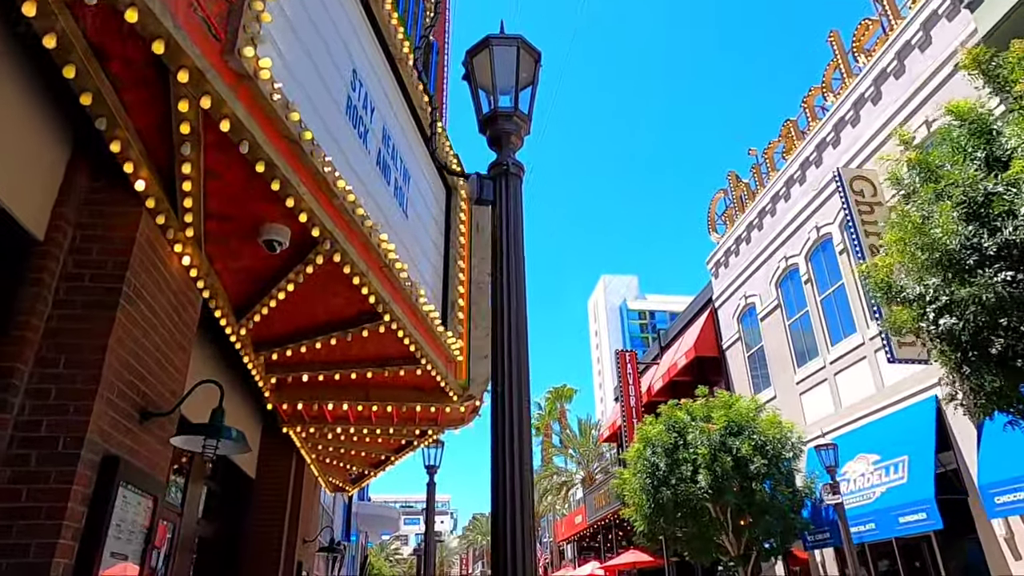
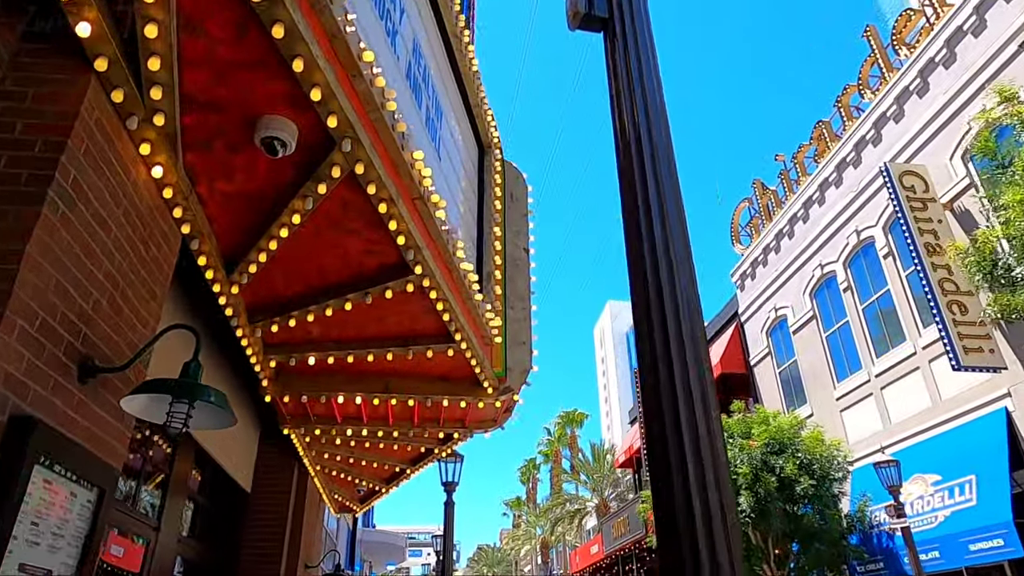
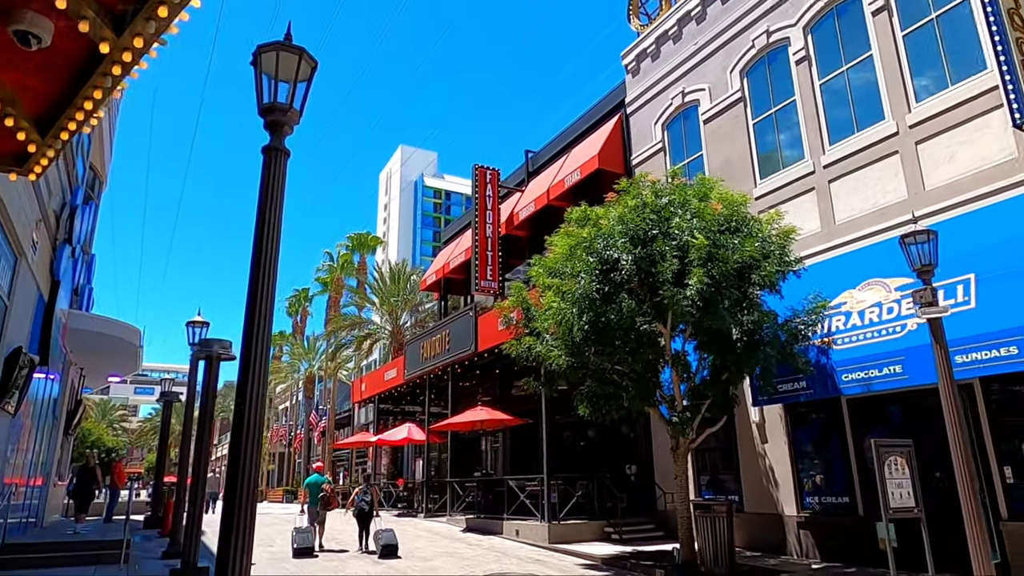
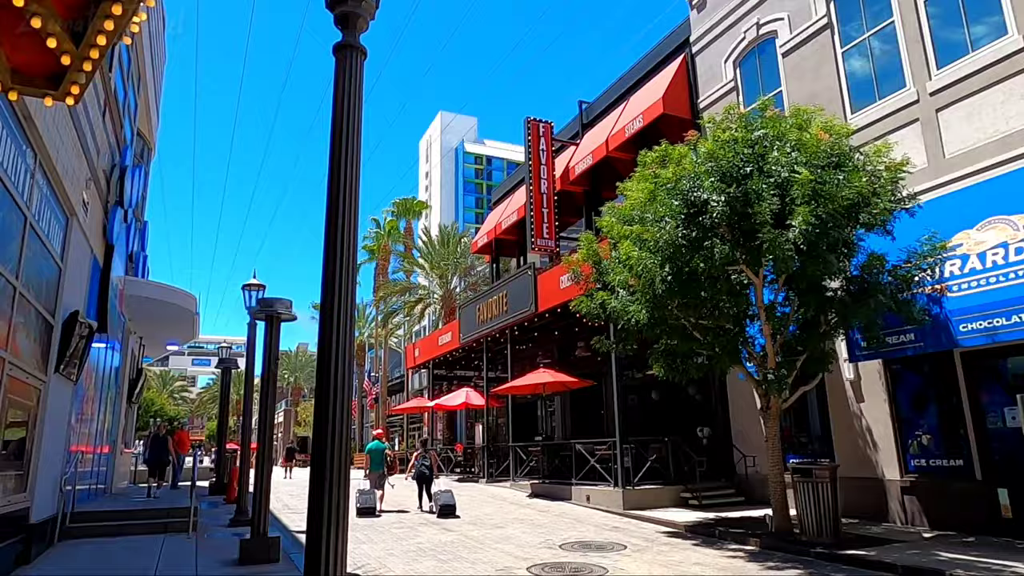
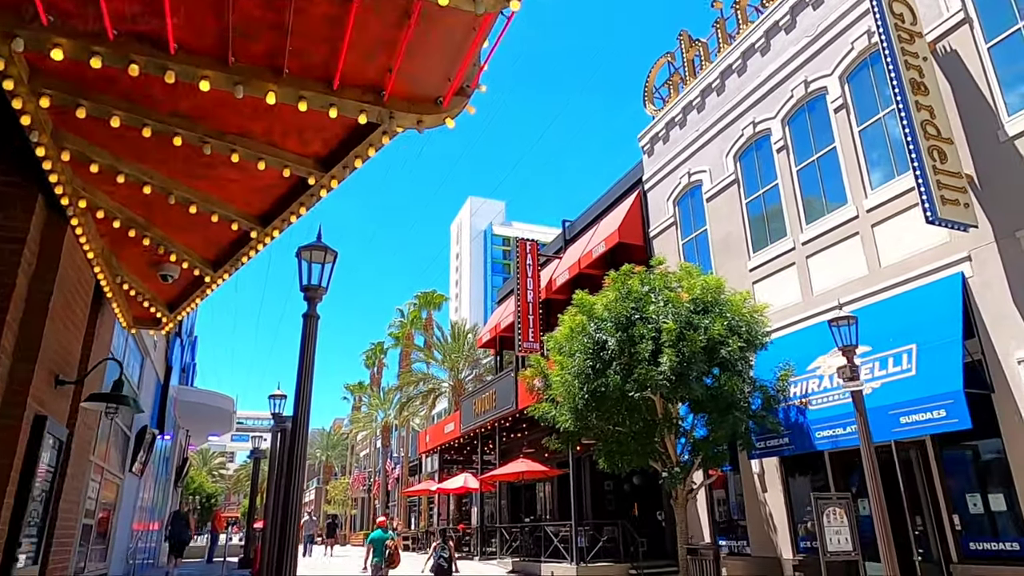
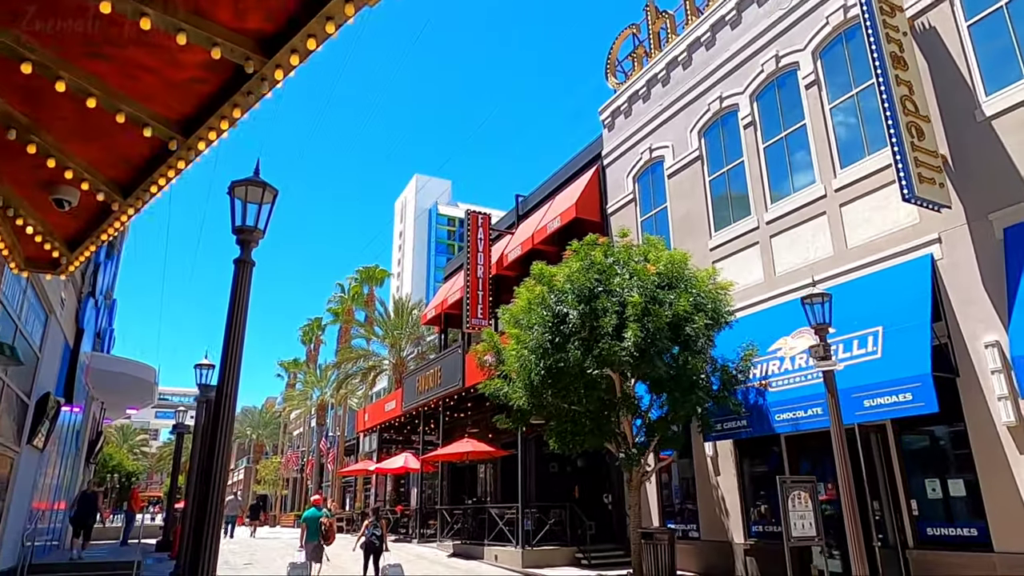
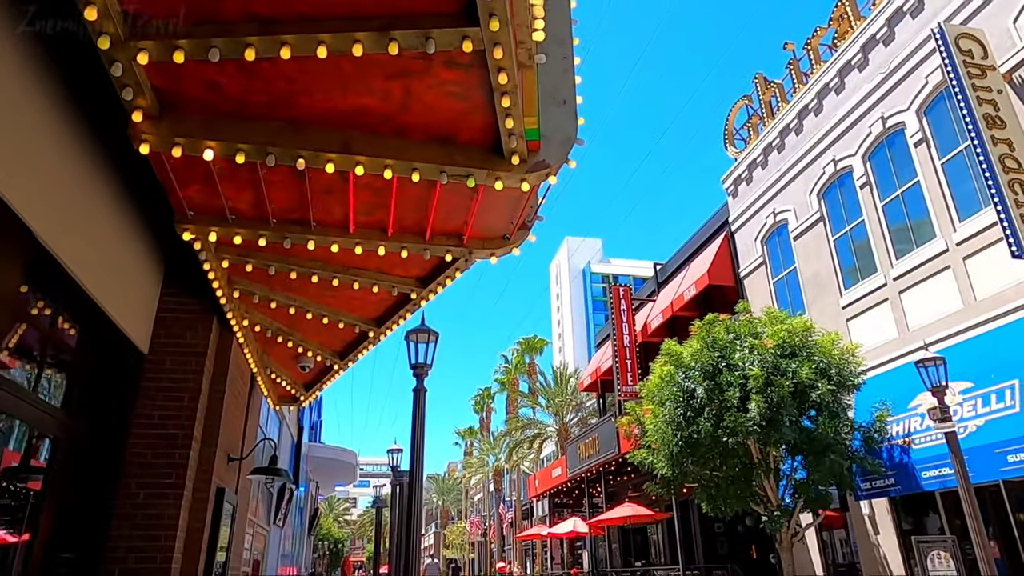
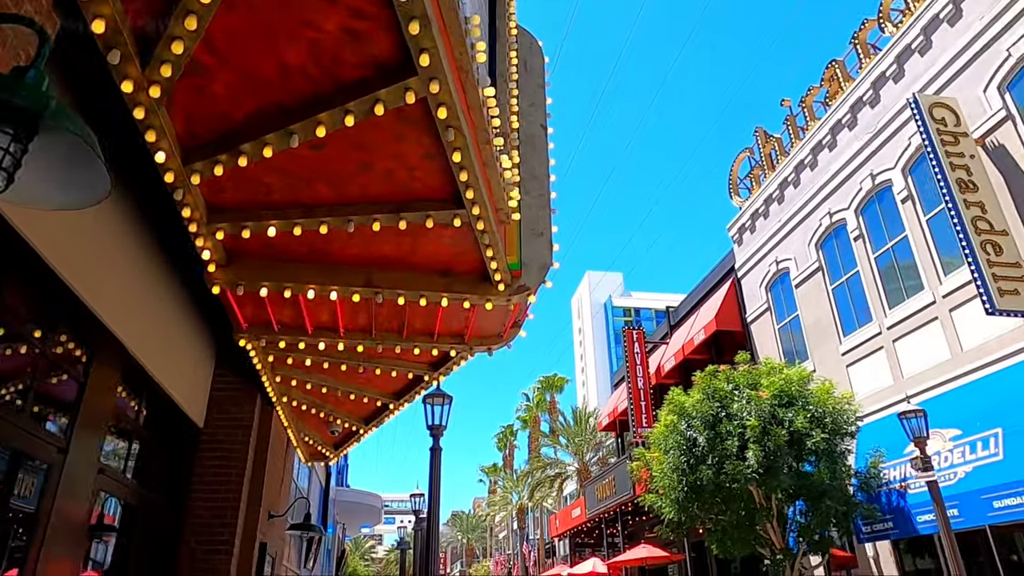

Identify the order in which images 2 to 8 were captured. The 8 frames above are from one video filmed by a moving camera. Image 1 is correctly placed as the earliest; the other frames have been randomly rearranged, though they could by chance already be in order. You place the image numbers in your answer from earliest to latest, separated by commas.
2, 8, 7, 5, 6, 3, 4
